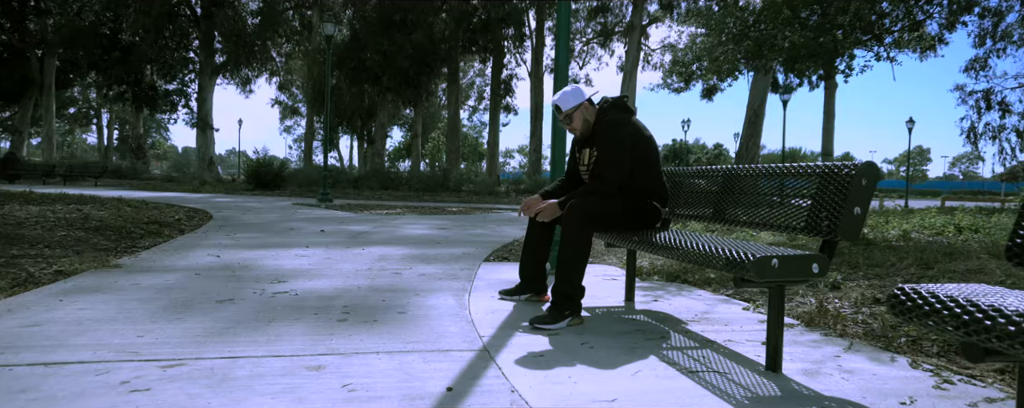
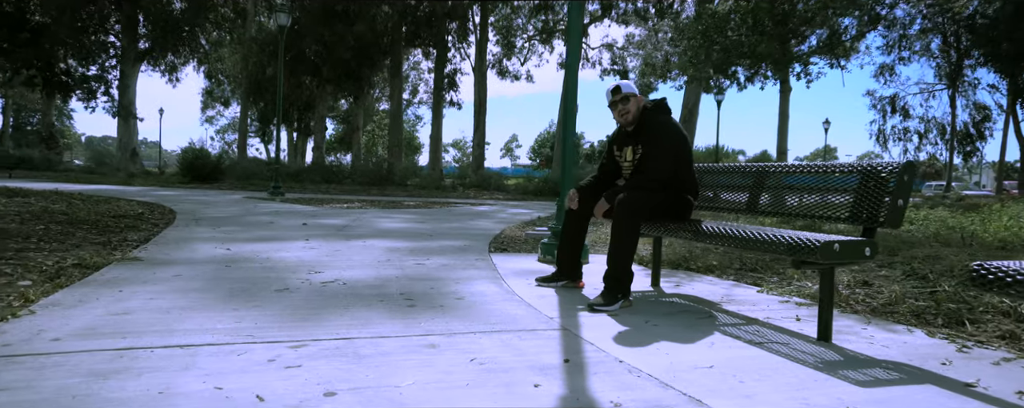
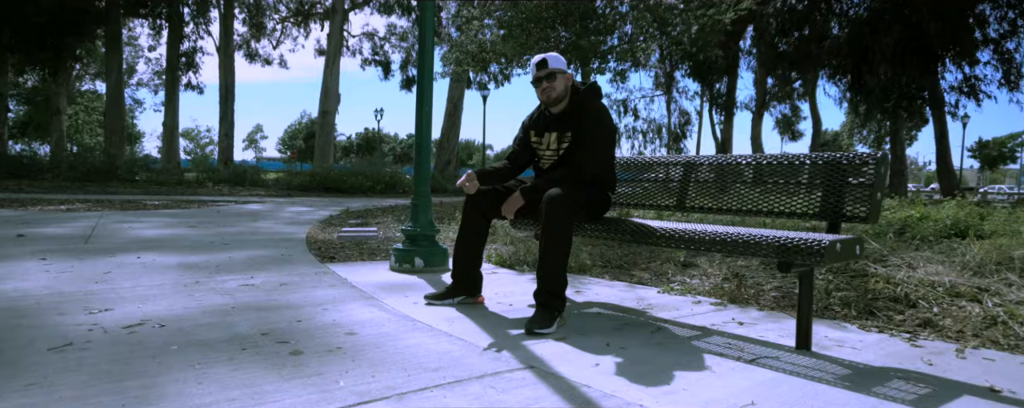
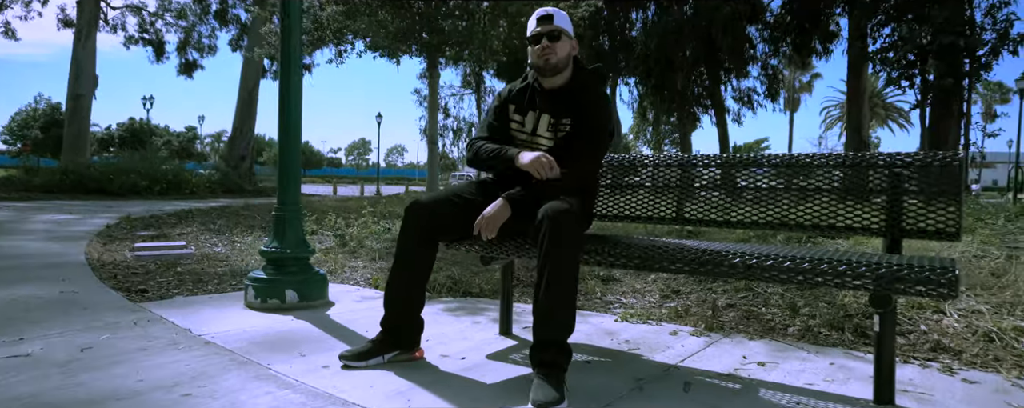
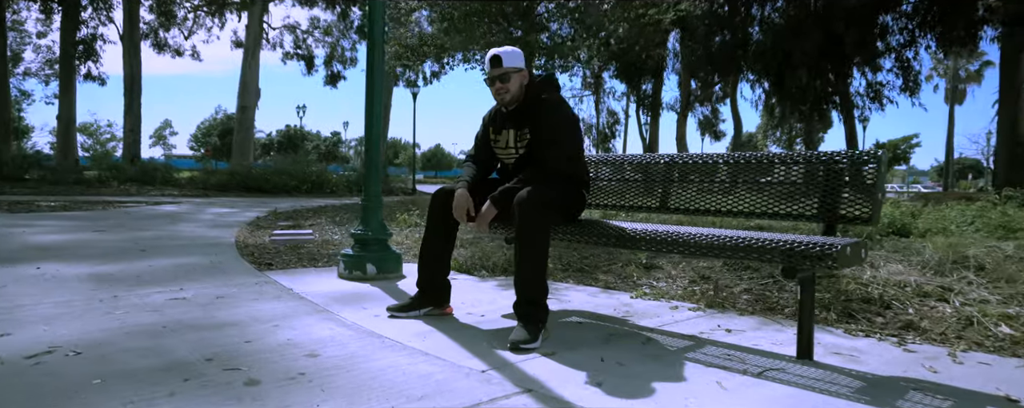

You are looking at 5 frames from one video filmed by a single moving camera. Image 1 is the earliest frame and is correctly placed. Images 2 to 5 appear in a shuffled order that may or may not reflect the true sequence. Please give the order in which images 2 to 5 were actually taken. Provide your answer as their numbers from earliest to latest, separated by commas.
2, 3, 5, 4
